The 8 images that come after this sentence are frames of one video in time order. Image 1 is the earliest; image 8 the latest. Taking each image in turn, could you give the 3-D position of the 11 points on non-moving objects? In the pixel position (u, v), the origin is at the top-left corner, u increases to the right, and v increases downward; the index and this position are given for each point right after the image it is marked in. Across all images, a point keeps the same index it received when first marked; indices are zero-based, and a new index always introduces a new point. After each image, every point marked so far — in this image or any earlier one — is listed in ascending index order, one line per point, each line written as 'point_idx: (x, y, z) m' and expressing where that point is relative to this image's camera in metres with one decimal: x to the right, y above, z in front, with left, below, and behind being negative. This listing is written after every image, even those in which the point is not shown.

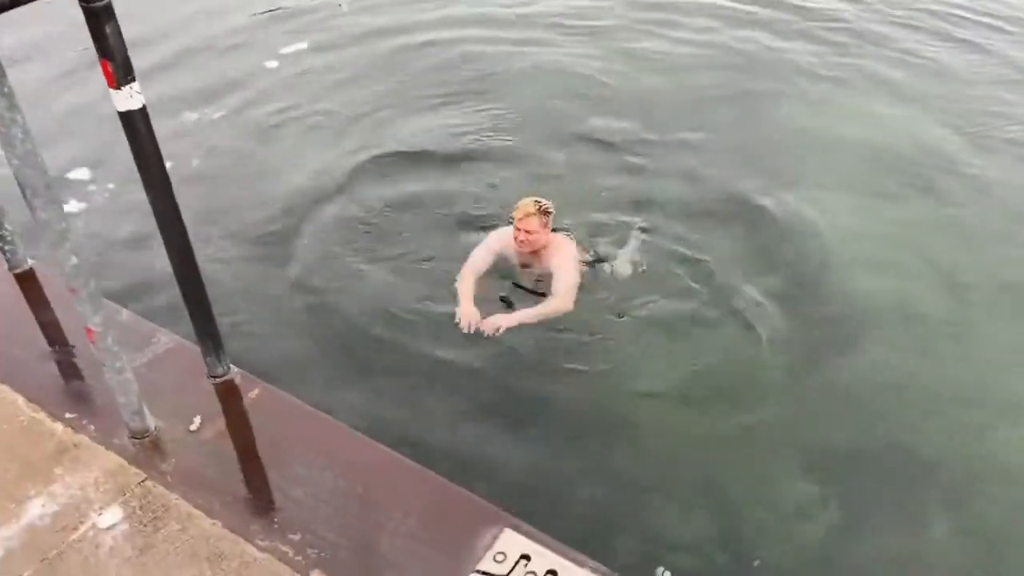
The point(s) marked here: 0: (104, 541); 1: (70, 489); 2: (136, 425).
0: (-0.9, -0.5, +1.9) m
1: (-1.0, -0.5, +2.0) m
2: (-0.9, -0.3, +2.1) m
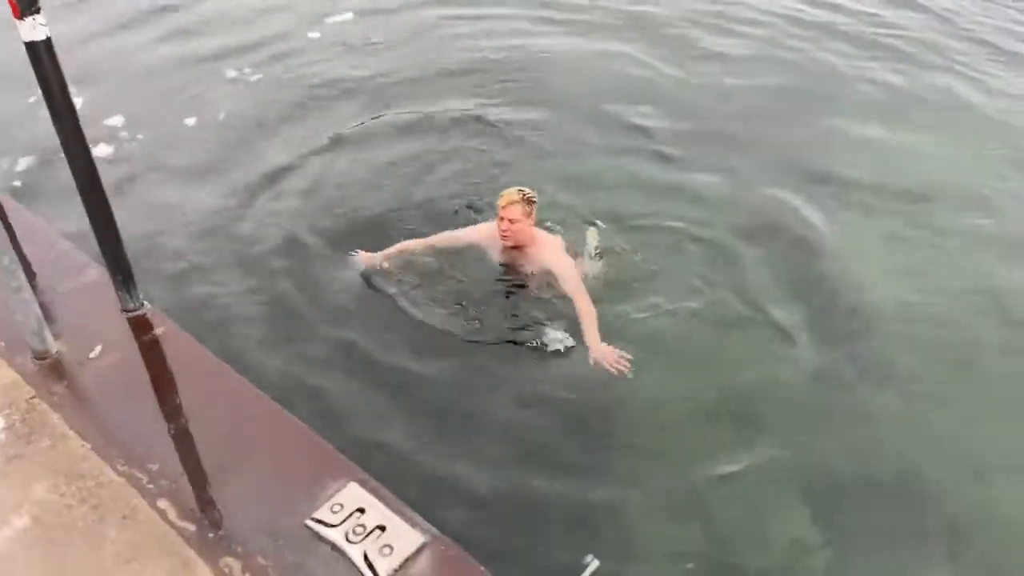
0: (-1.2, -0.4, +2.0) m
1: (-1.3, -0.3, +2.1) m
2: (-1.2, -0.1, +2.2) m
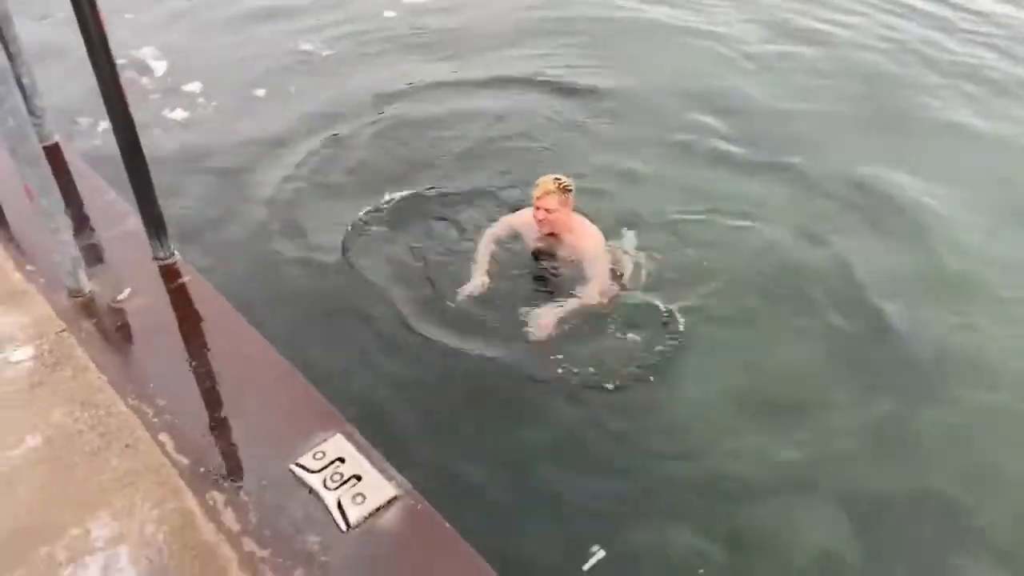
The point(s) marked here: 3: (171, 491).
0: (-1.2, -0.2, +2.1) m
1: (-1.3, -0.1, +2.3) m
2: (-1.2, 0.0, +2.3) m
3: (-0.7, -0.4, +1.9) m
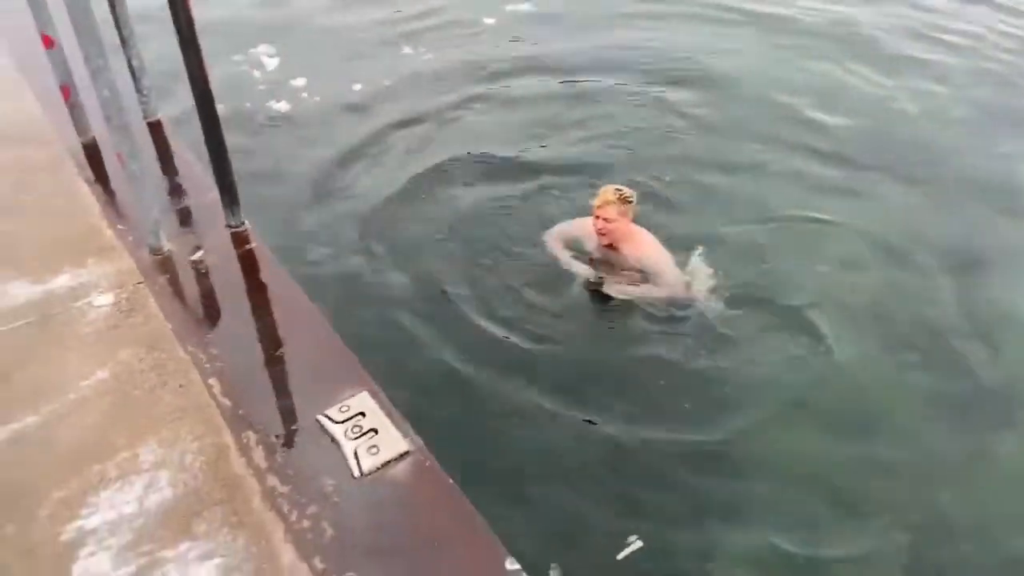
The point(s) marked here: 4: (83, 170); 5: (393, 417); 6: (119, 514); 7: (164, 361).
0: (-1.2, -0.1, +2.4) m
1: (-1.2, 0.0, +2.6) m
2: (-1.1, +0.1, +2.6) m
3: (-0.7, -0.3, +2.1) m
4: (-1.5, +0.4, +3.0) m
5: (-0.3, -0.3, +2.1) m
6: (-0.9, -0.5, +1.9) m
7: (-0.9, -0.2, +2.3) m
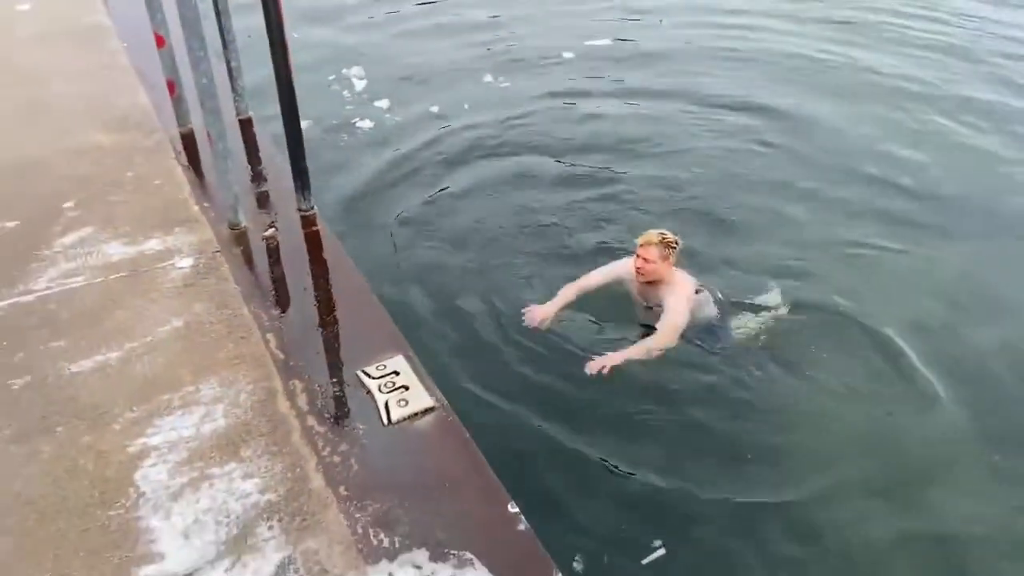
0: (-1.1, 0.0, +2.7) m
1: (-1.1, +0.2, +2.9) m
2: (-0.9, +0.2, +2.9) m
3: (-0.7, -0.2, +2.4) m
4: (-1.3, +0.5, +3.4) m
5: (-0.2, -0.2, +2.3) m
6: (-0.8, -0.4, +2.2) m
7: (-0.8, -0.1, +2.6) m
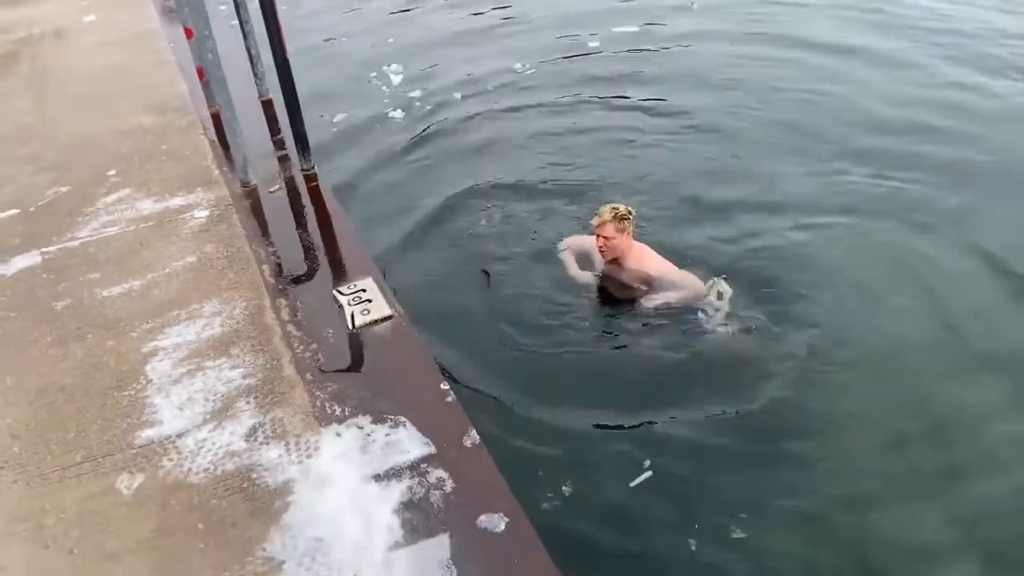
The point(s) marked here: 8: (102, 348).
0: (-1.2, +0.2, +3.2) m
1: (-1.2, +0.4, +3.4) m
2: (-1.1, +0.4, +3.4) m
3: (-0.8, 0.0, +2.8) m
4: (-1.4, +0.7, +3.9) m
5: (-0.4, 0.0, +2.8) m
6: (-1.0, -0.2, +2.6) m
7: (-1.0, +0.1, +3.0) m
8: (-1.2, -0.2, +2.6) m
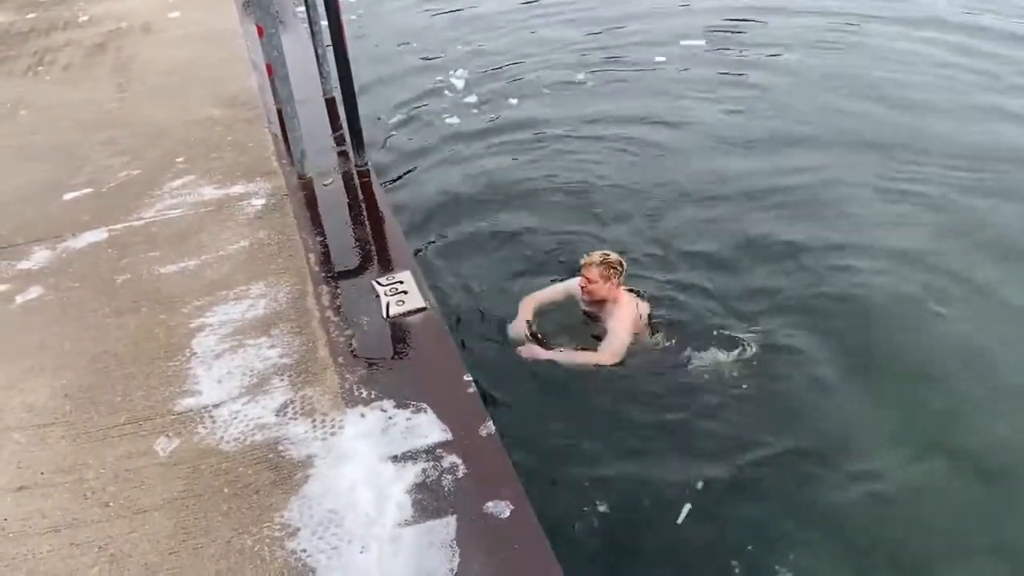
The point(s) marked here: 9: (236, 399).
0: (-1.0, +0.3, +3.4) m
1: (-1.1, +0.4, +3.6) m
2: (-0.9, +0.5, +3.6) m
3: (-0.7, 0.0, +2.9) m
4: (-1.1, +0.8, +4.1) m
5: (-0.3, 0.0, +2.9) m
6: (-0.9, -0.1, +2.8) m
7: (-0.8, +0.2, +3.2) m
8: (-1.2, -0.1, +2.8) m
9: (-0.8, -0.3, +2.4) m
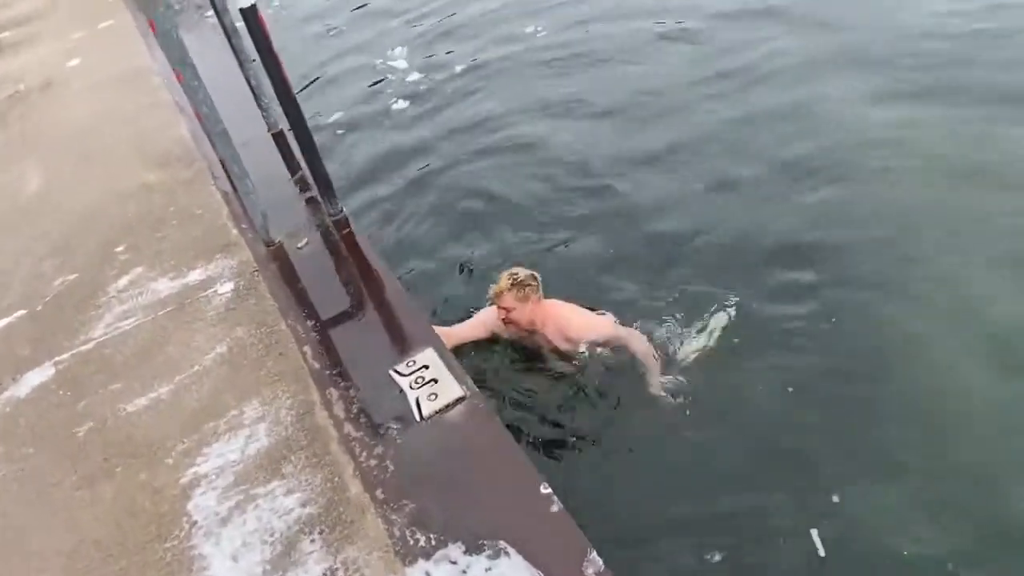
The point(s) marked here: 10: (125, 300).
0: (-1.0, 0.0, +2.8) m
1: (-1.0, +0.1, +3.0) m
2: (-0.8, +0.2, +3.0) m
3: (-0.6, -0.3, +2.4) m
4: (-1.2, +0.4, +3.5) m
5: (-0.2, -0.2, +2.3) m
6: (-0.7, -0.4, +2.2) m
7: (-0.7, -0.1, +2.6) m
8: (-1.0, -0.5, +2.2) m
9: (-0.5, -0.6, +1.9) m
10: (-1.3, 0.0, +2.9) m
